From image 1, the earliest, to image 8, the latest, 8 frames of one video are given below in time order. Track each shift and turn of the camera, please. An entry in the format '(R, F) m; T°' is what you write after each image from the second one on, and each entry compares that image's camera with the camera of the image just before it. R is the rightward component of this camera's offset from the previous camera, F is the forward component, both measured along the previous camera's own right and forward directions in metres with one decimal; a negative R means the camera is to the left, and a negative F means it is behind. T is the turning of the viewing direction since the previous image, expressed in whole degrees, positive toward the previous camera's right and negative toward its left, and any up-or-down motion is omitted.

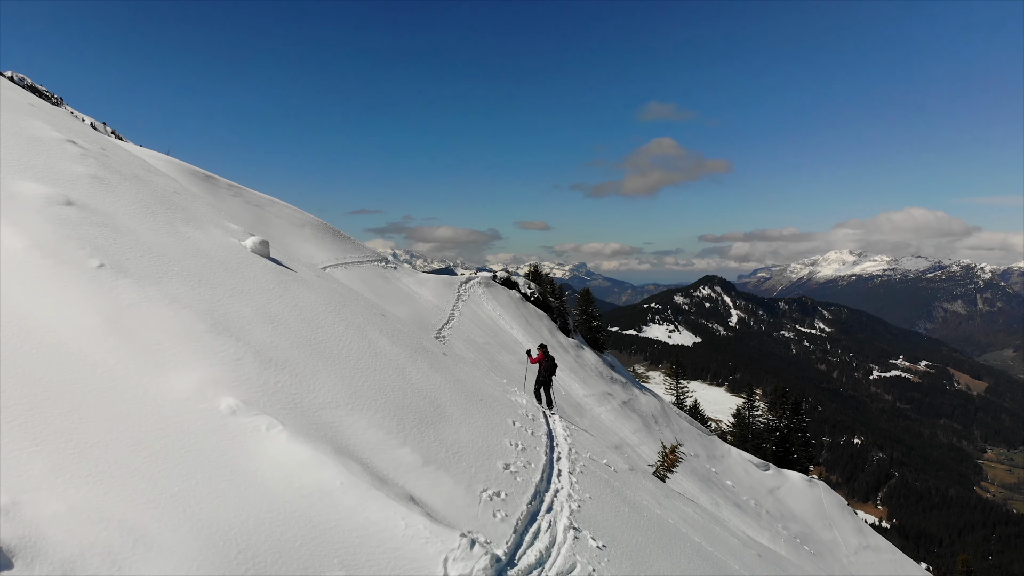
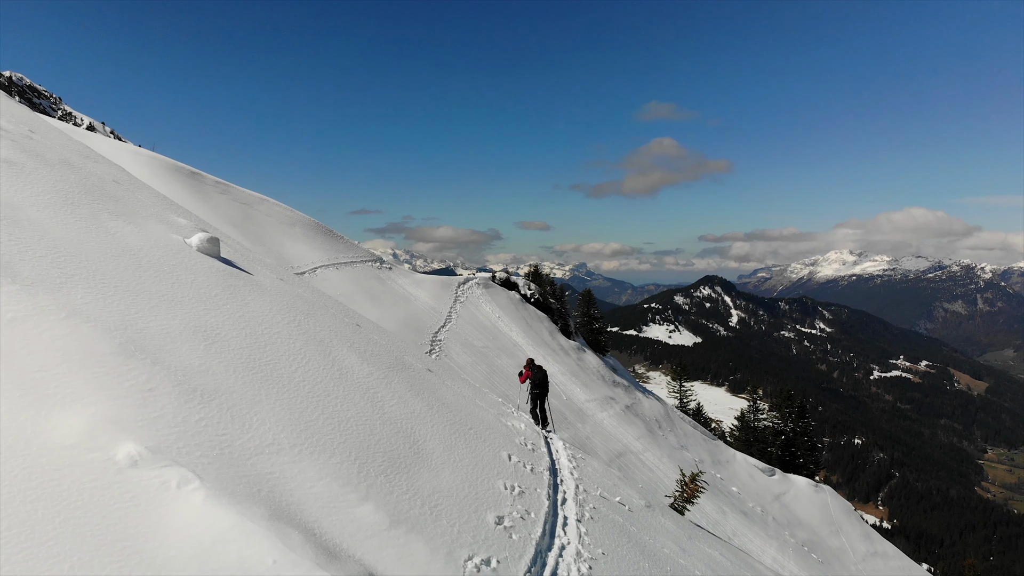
(+0.1, +1.6) m; 0°
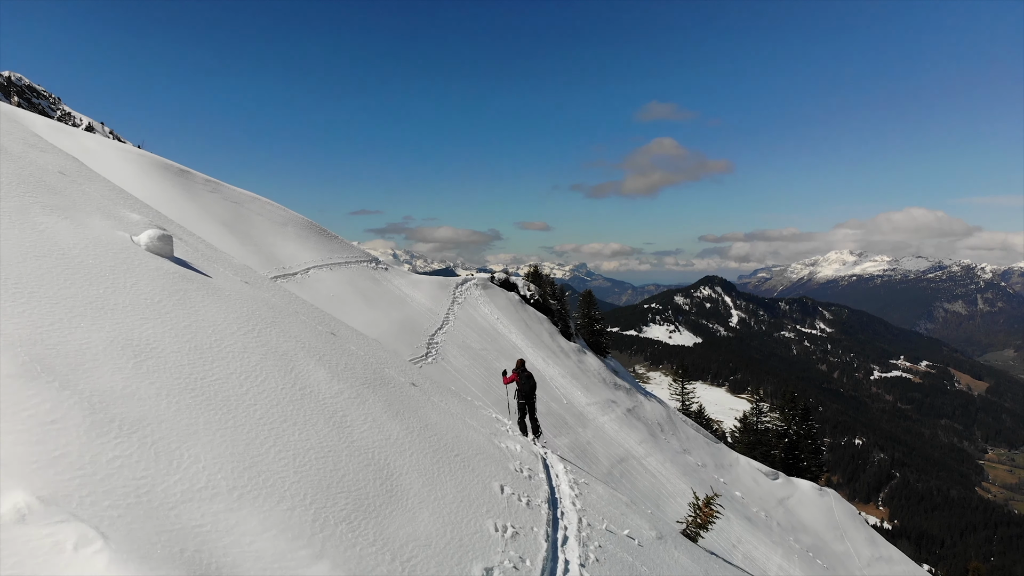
(+0.1, +1.1) m; 0°
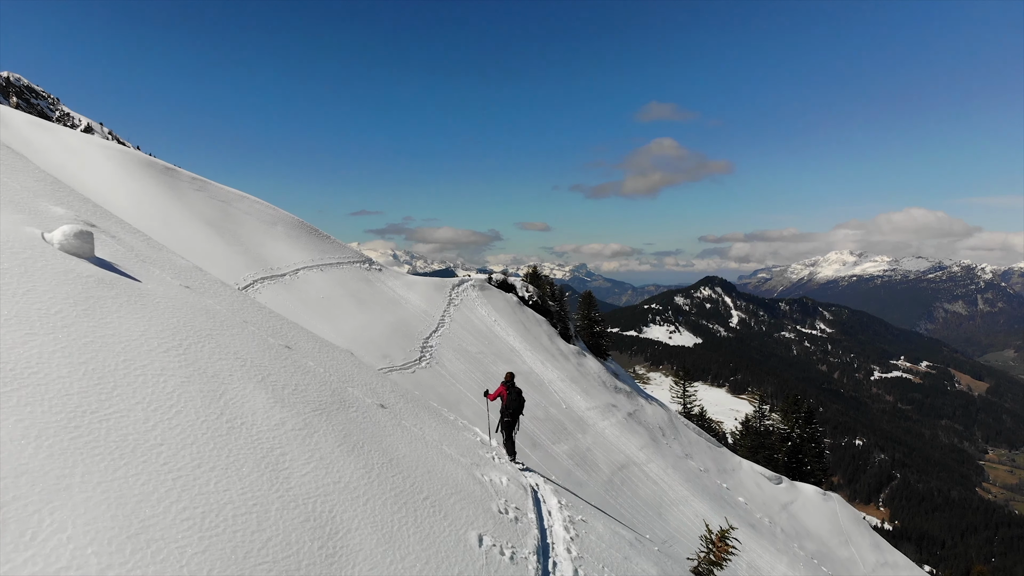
(+0.3, +1.2) m; 0°
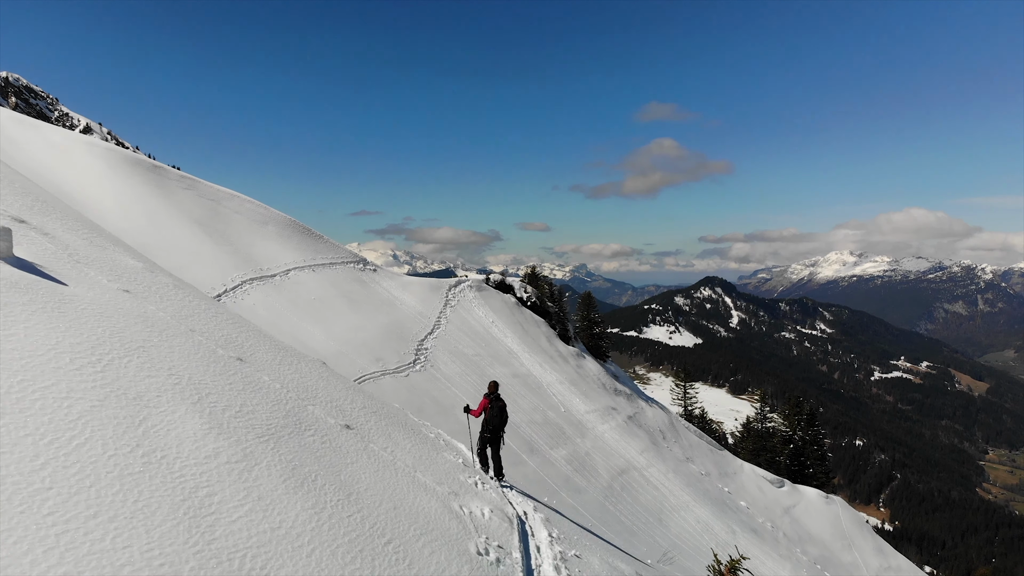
(+0.2, +0.9) m; 0°
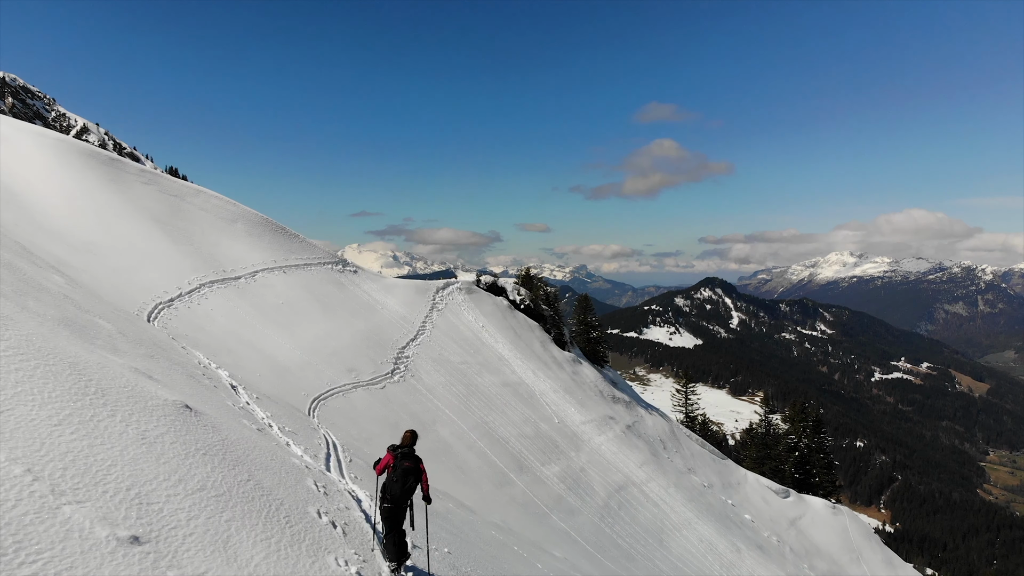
(+0.9, +2.6) m; 0°
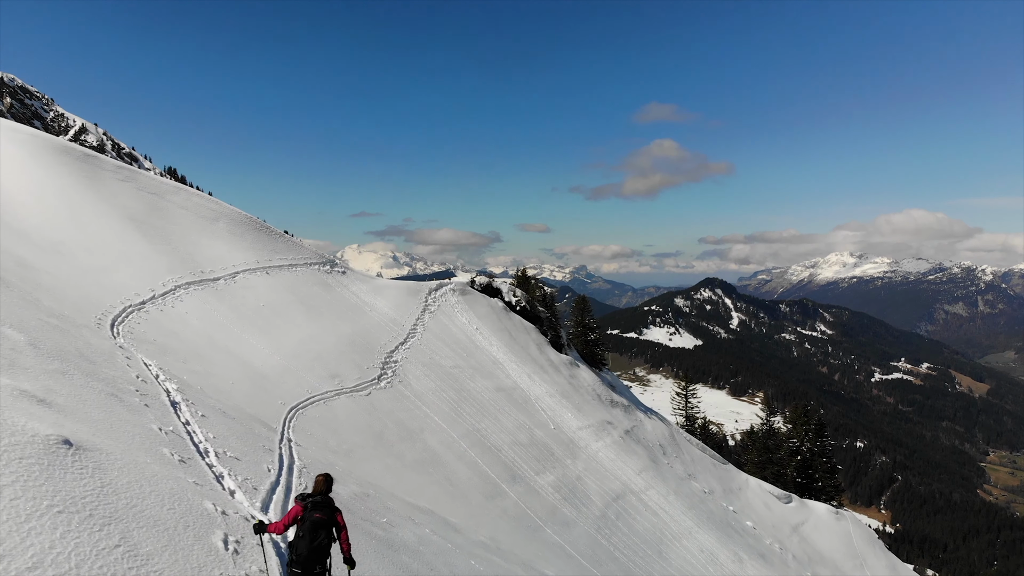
(+0.5, +1.3) m; 0°
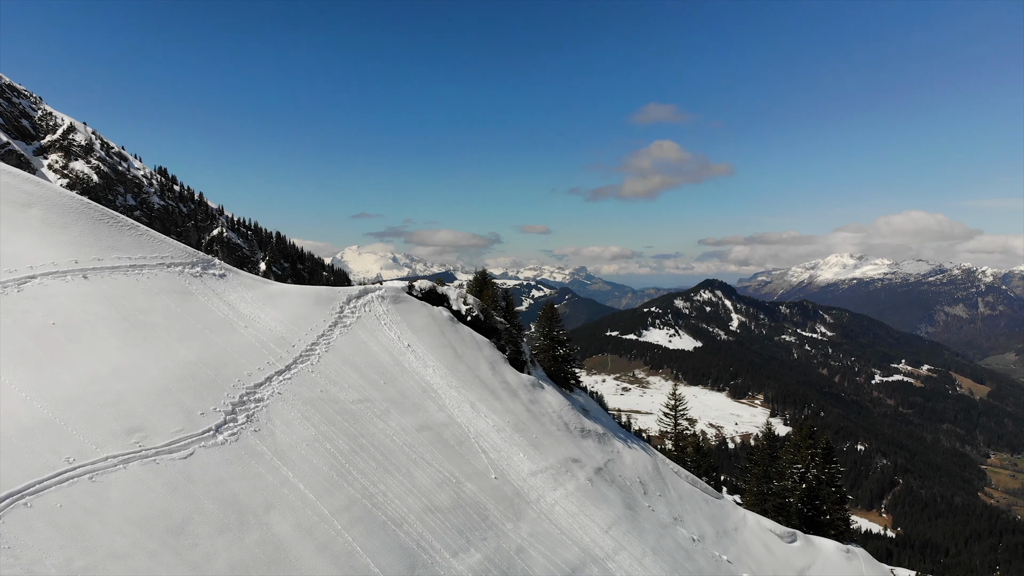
(+4.8, +8.1) m; 0°
